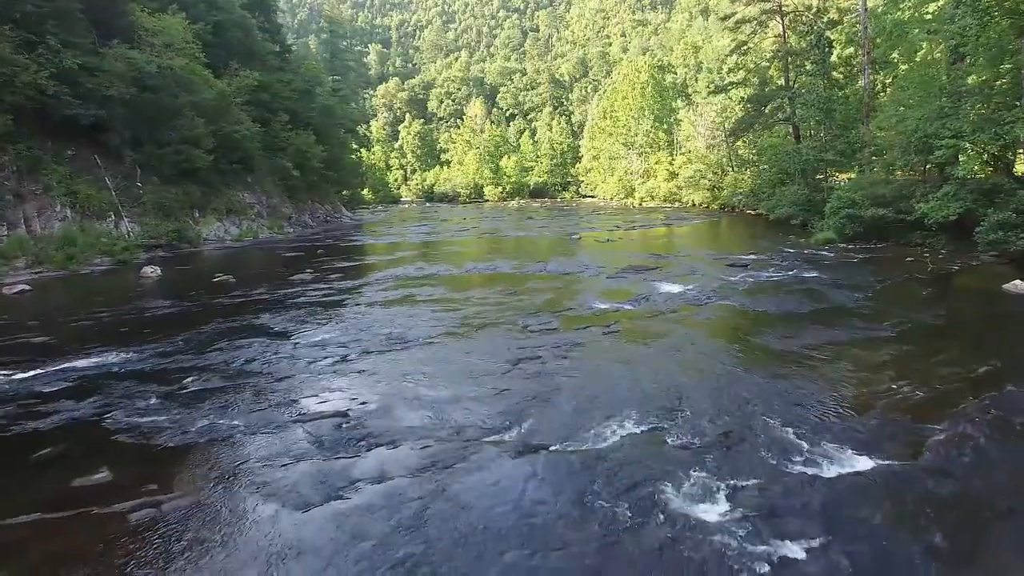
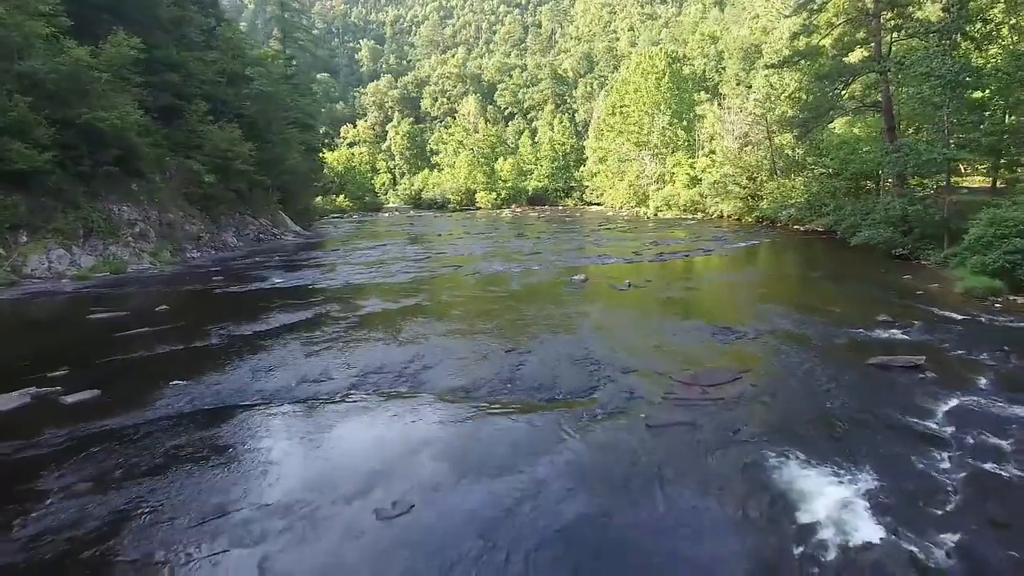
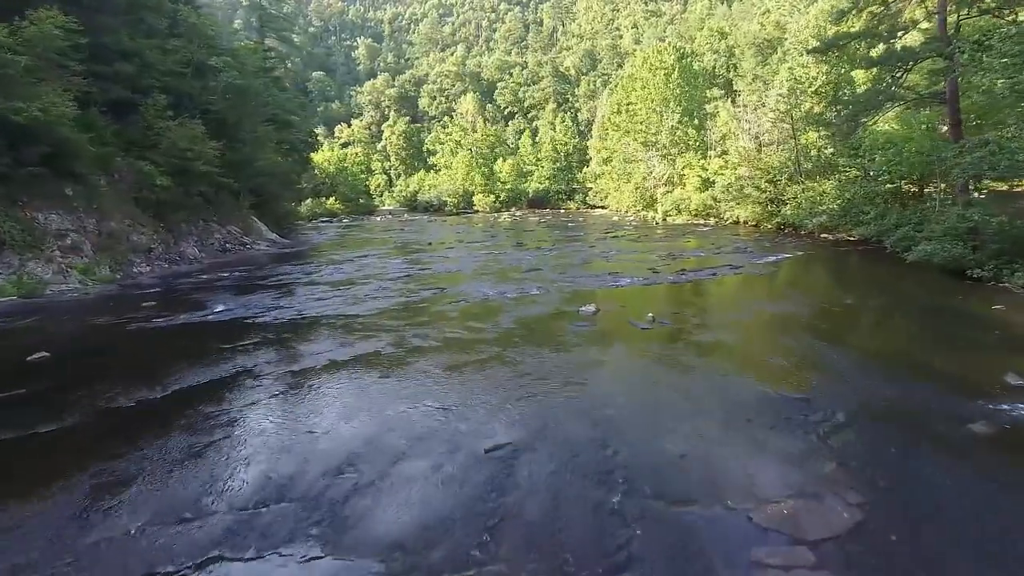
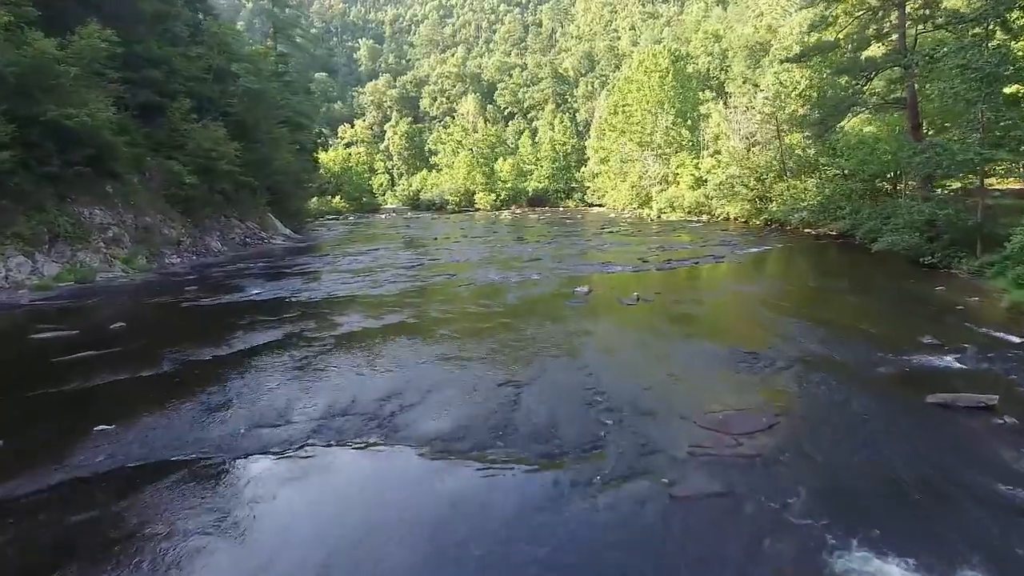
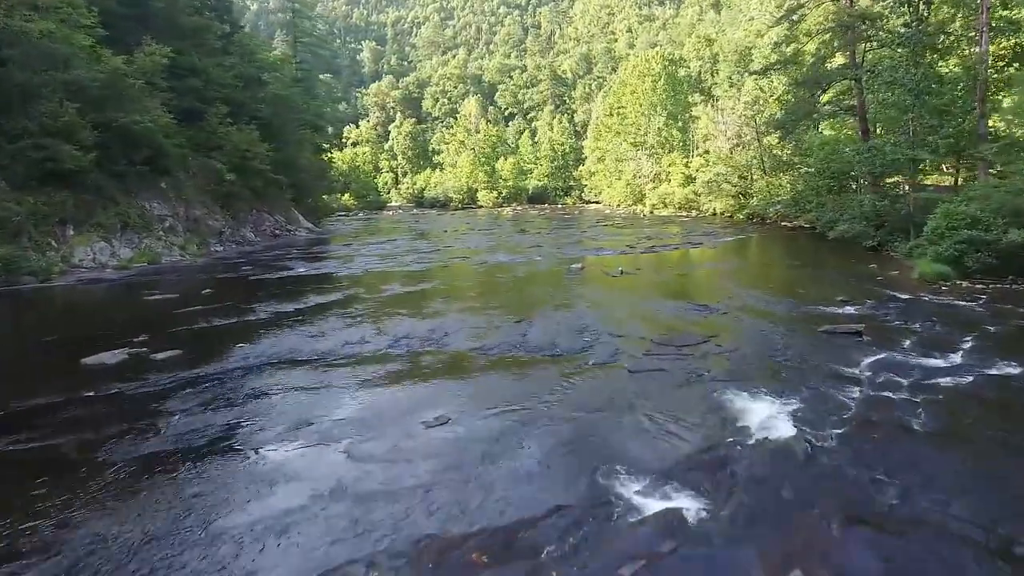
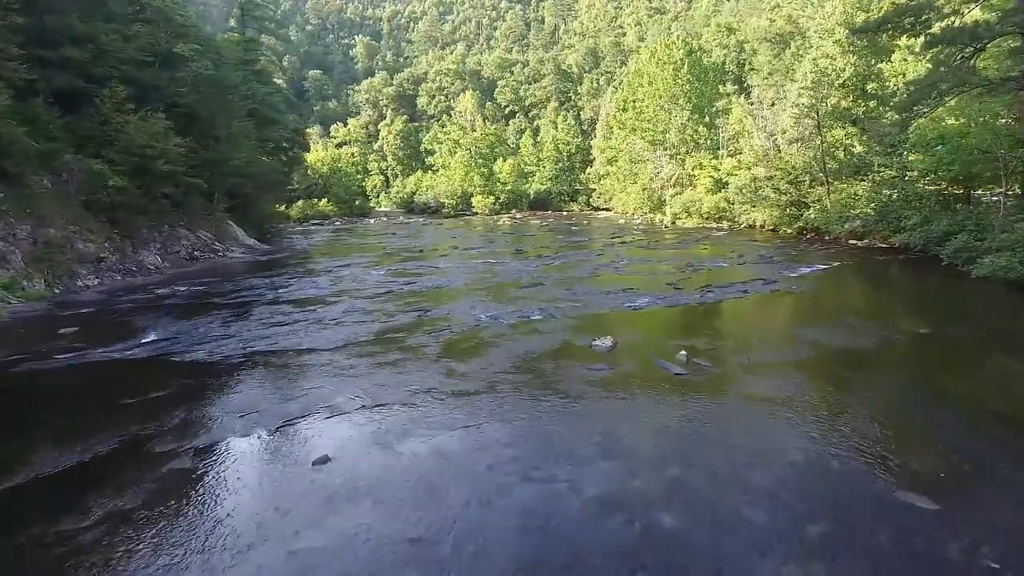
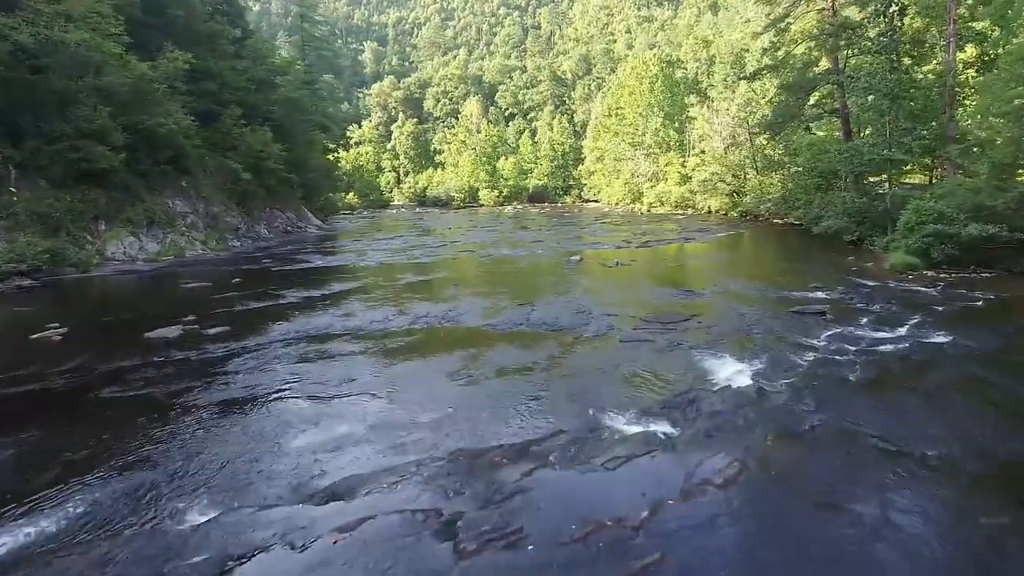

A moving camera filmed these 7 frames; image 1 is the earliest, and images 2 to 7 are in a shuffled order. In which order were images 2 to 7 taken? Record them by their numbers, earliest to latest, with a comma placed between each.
7, 5, 2, 4, 3, 6
